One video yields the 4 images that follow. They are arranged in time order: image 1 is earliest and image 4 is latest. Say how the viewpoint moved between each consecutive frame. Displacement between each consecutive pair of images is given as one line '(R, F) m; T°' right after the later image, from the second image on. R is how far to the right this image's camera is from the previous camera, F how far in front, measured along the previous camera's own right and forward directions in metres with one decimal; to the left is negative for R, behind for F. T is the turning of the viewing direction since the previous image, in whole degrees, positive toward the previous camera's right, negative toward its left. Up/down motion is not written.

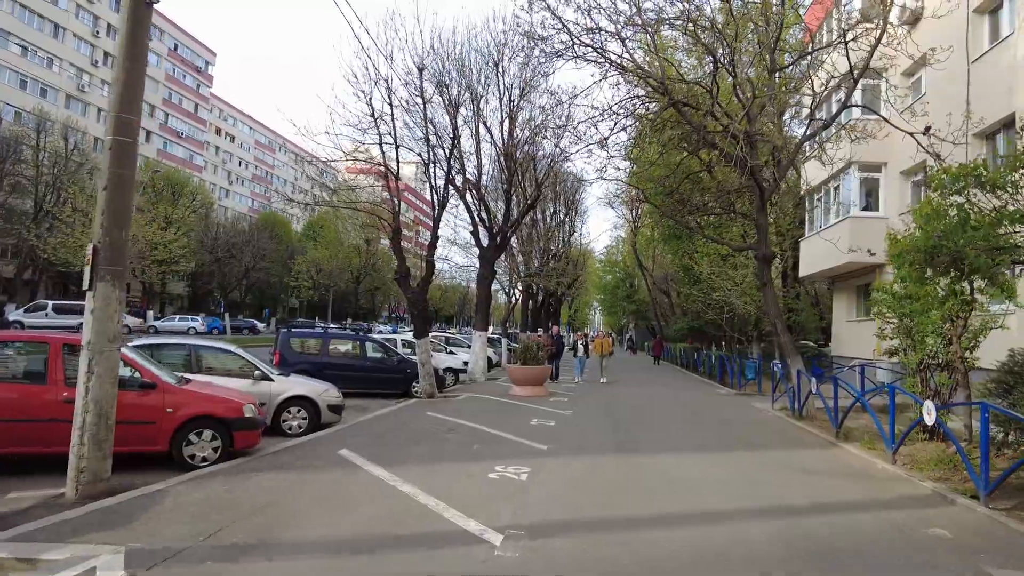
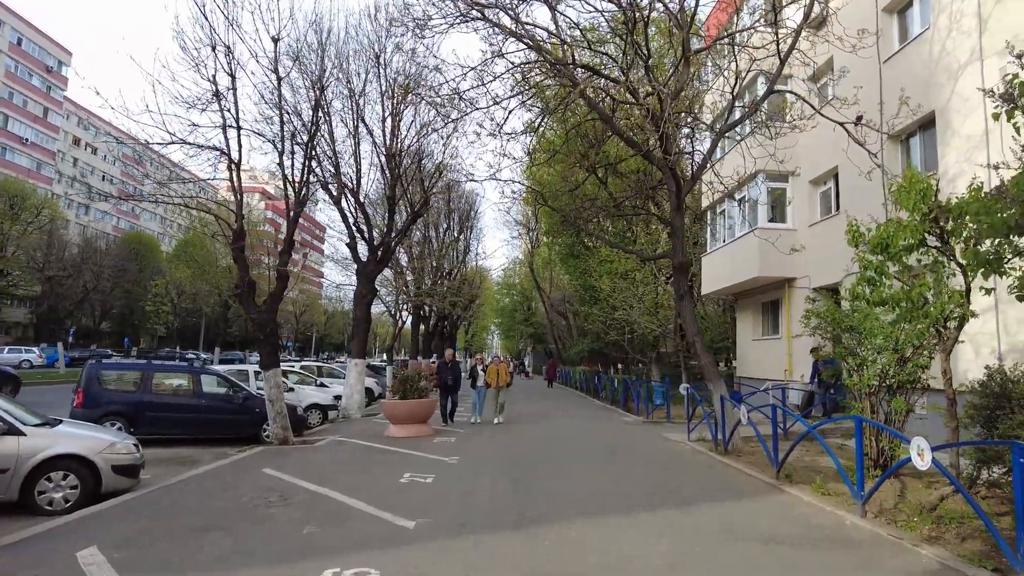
(+0.4, +2.4) m; +9°
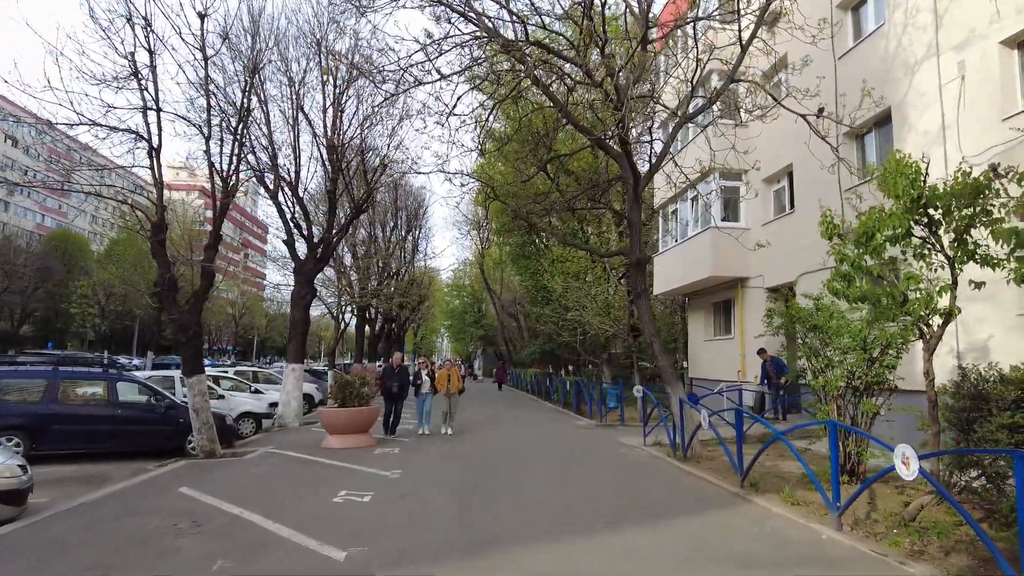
(0.0, +0.7) m; +4°
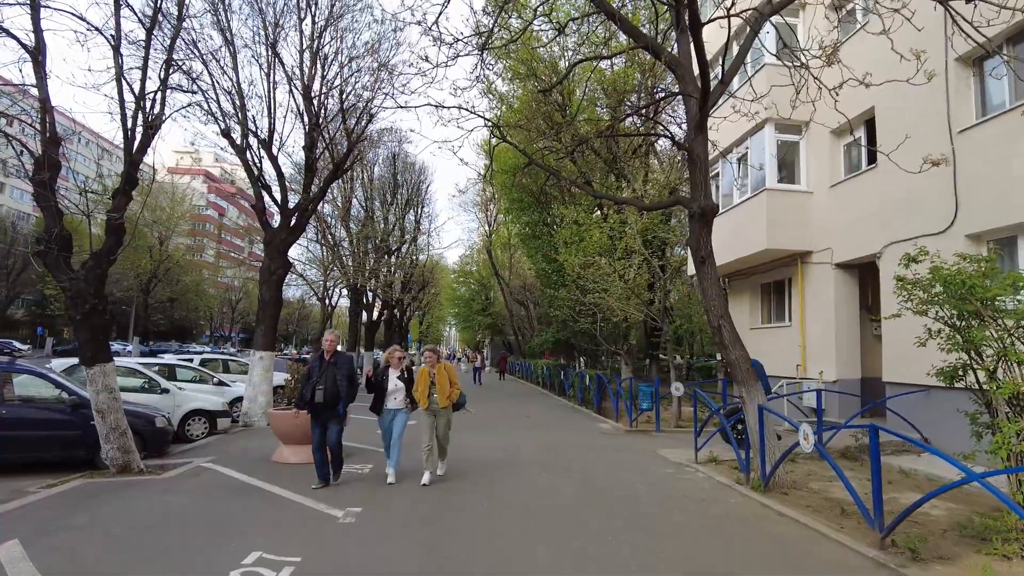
(0.0, +2.9) m; -1°
